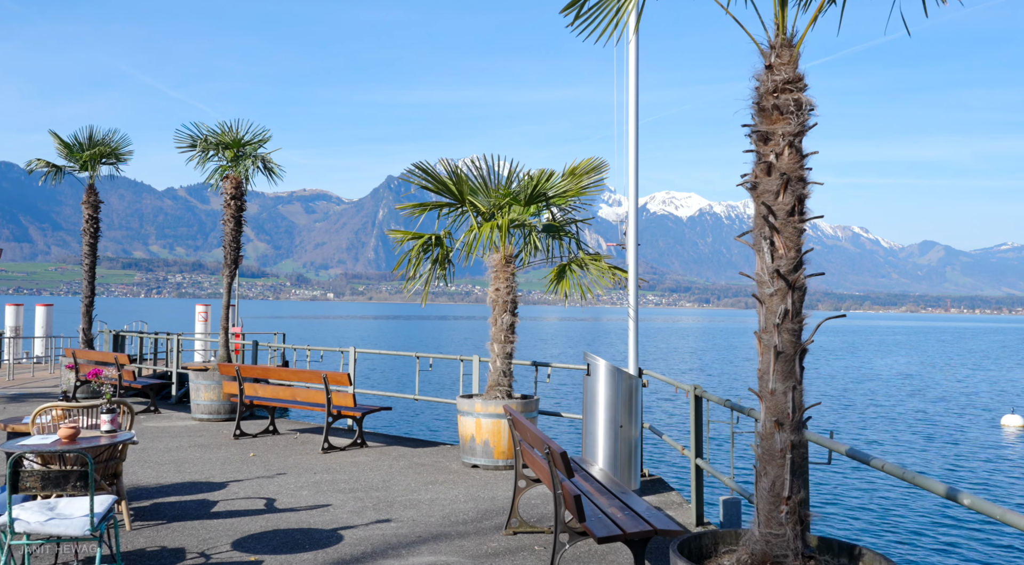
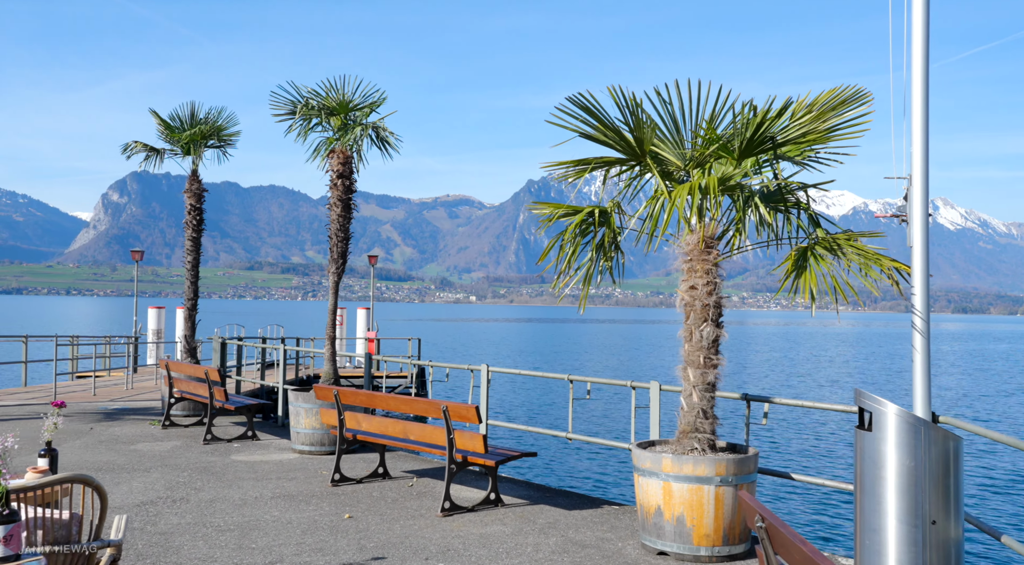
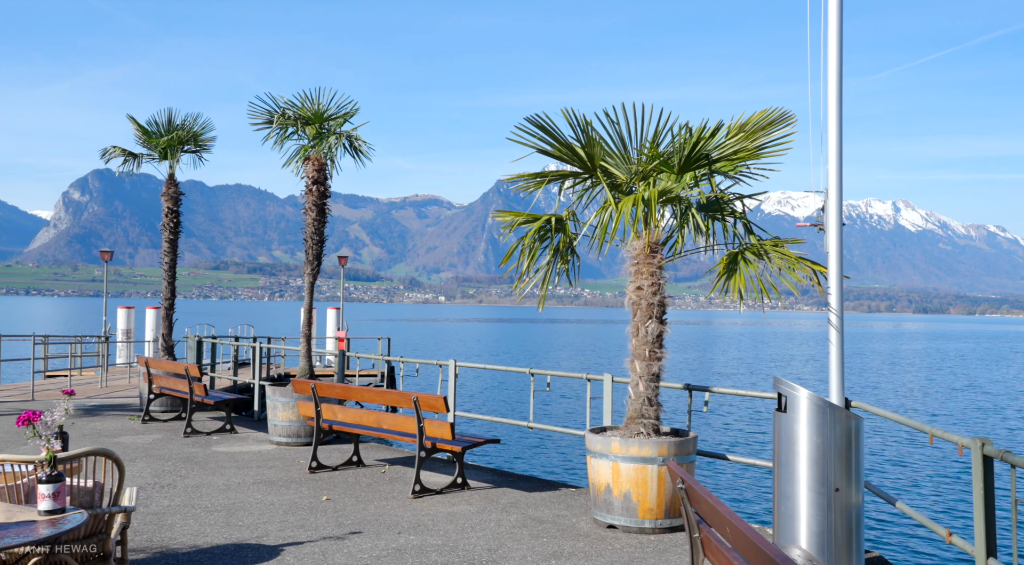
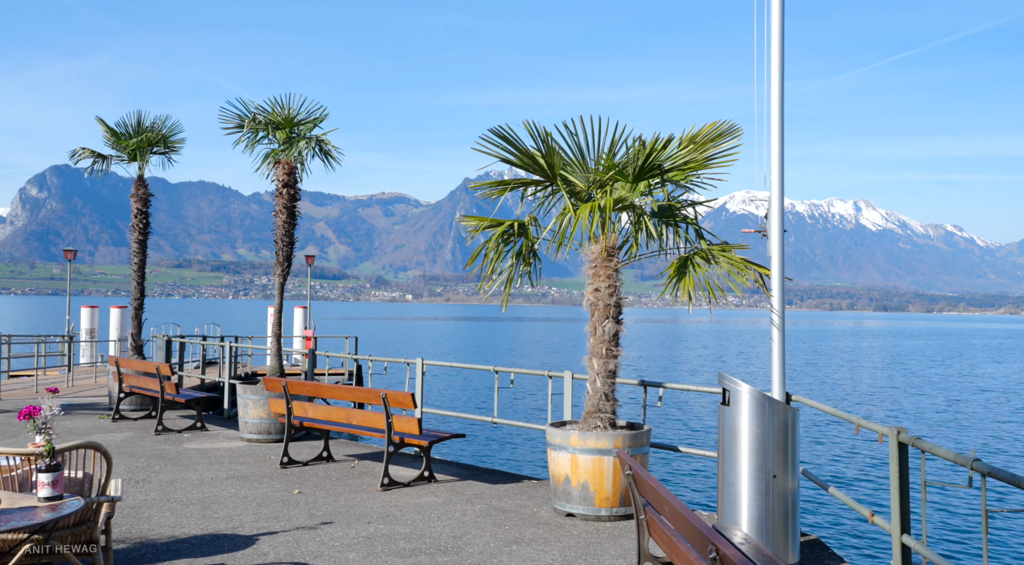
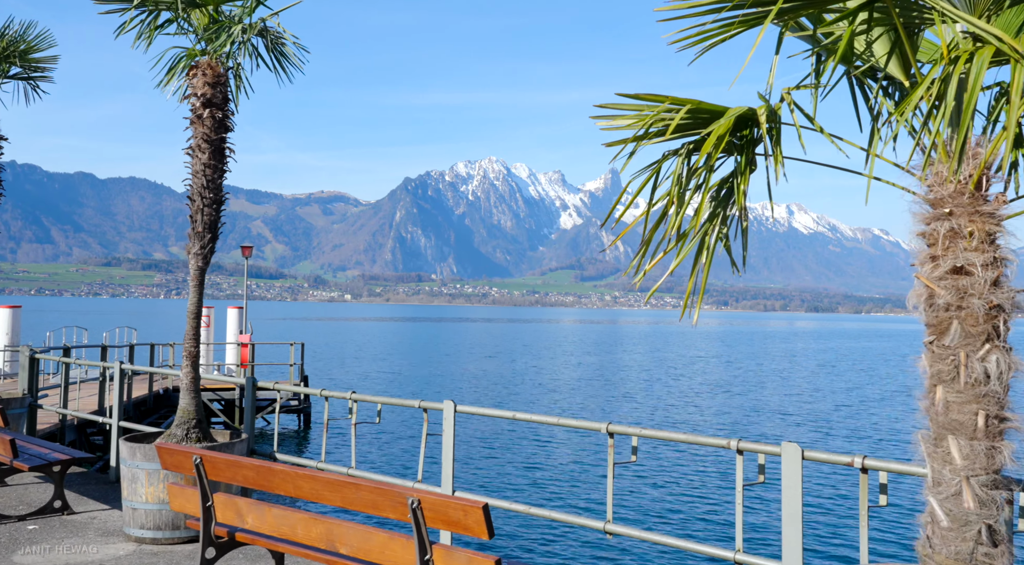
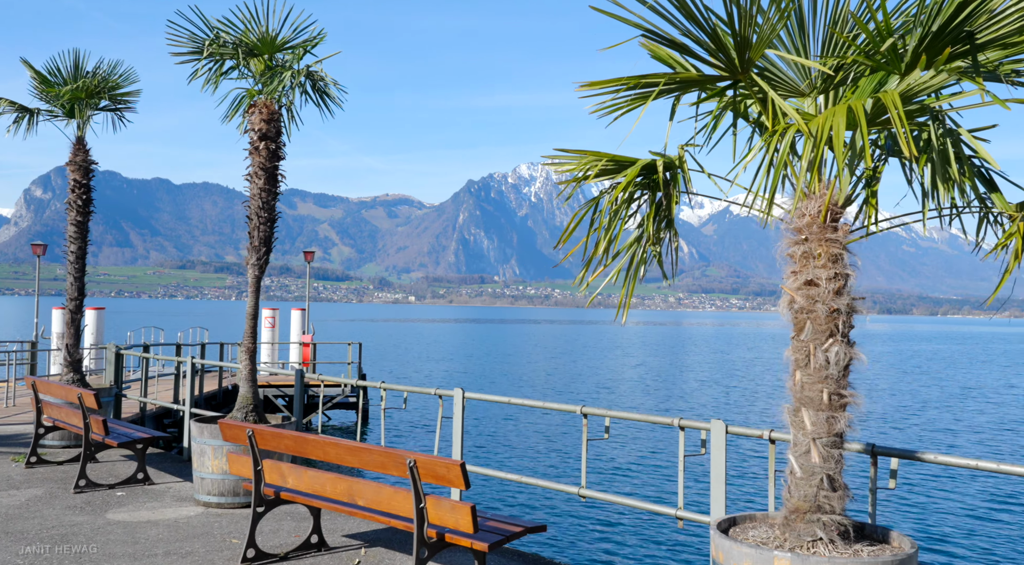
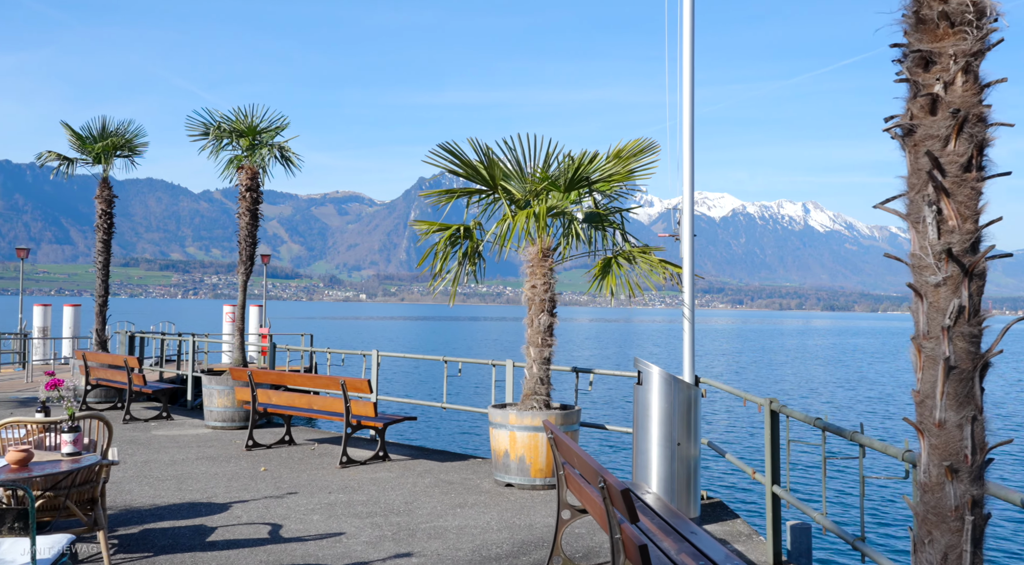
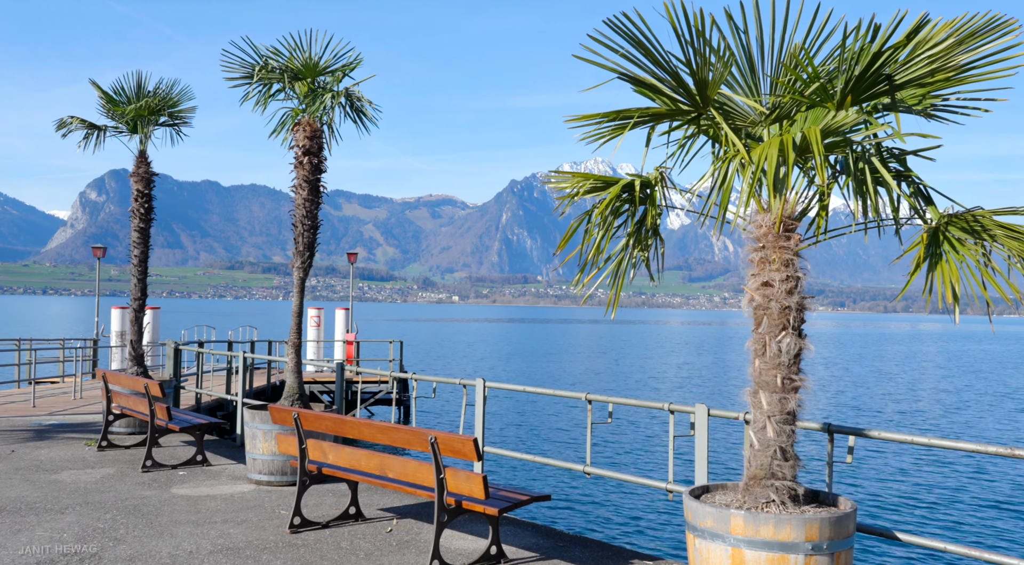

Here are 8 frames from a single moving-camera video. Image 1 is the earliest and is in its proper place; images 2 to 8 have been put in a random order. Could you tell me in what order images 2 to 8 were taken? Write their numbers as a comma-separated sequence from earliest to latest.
7, 4, 3, 2, 8, 6, 5
